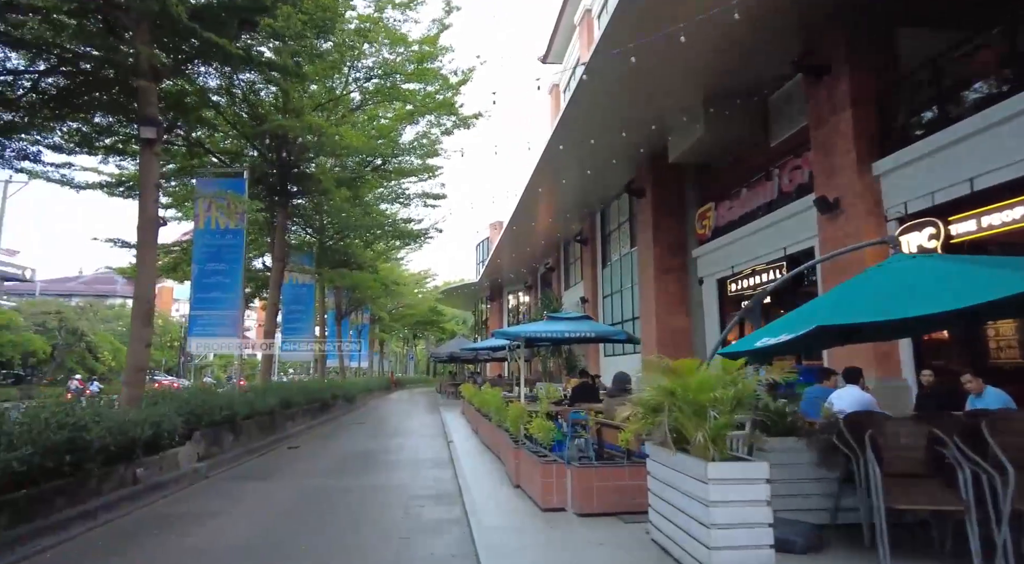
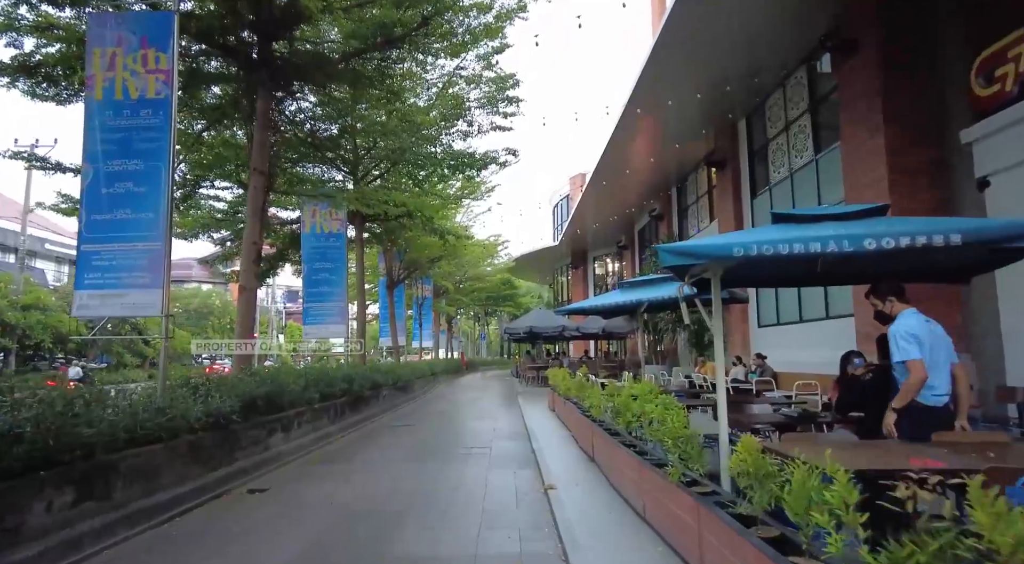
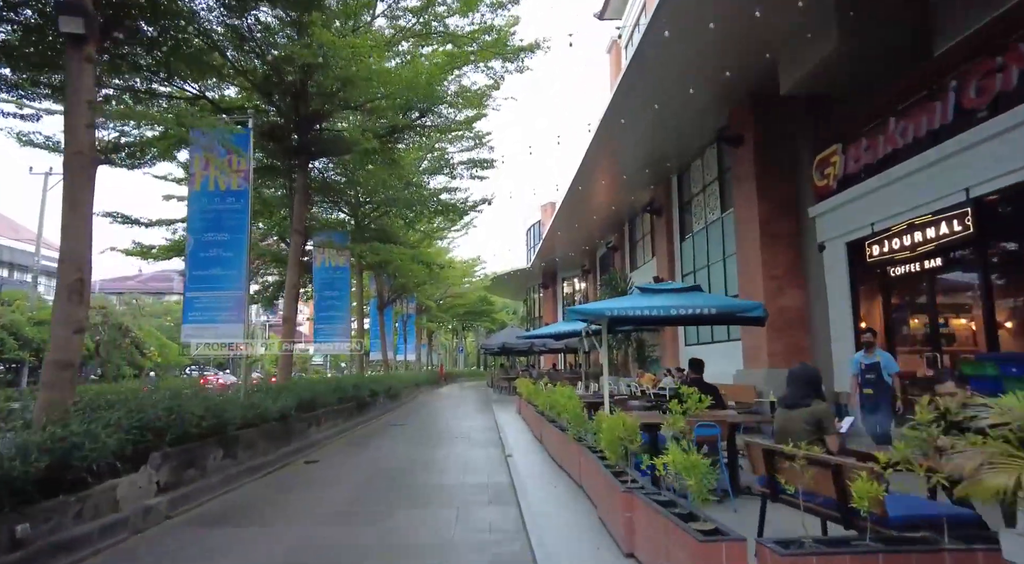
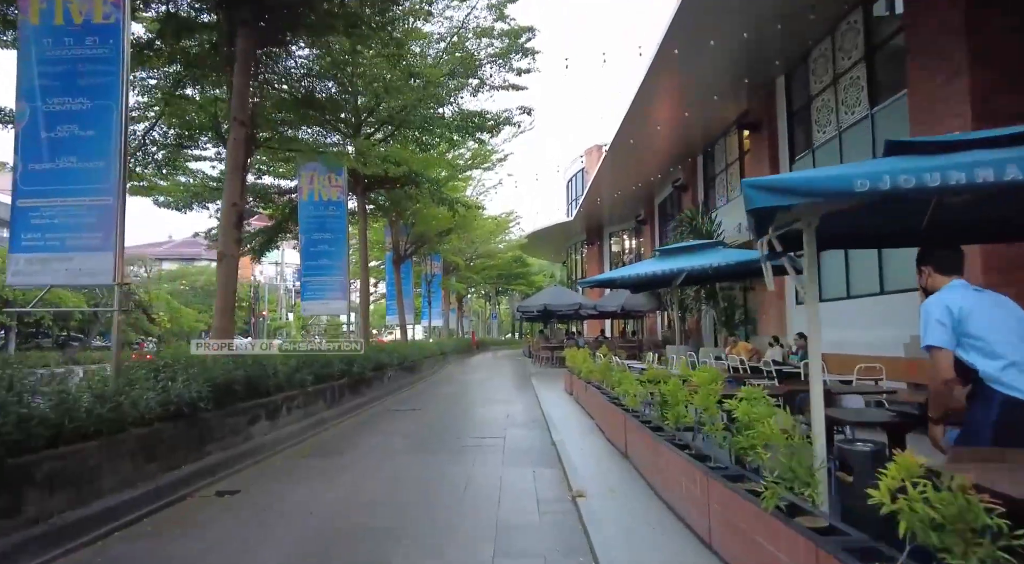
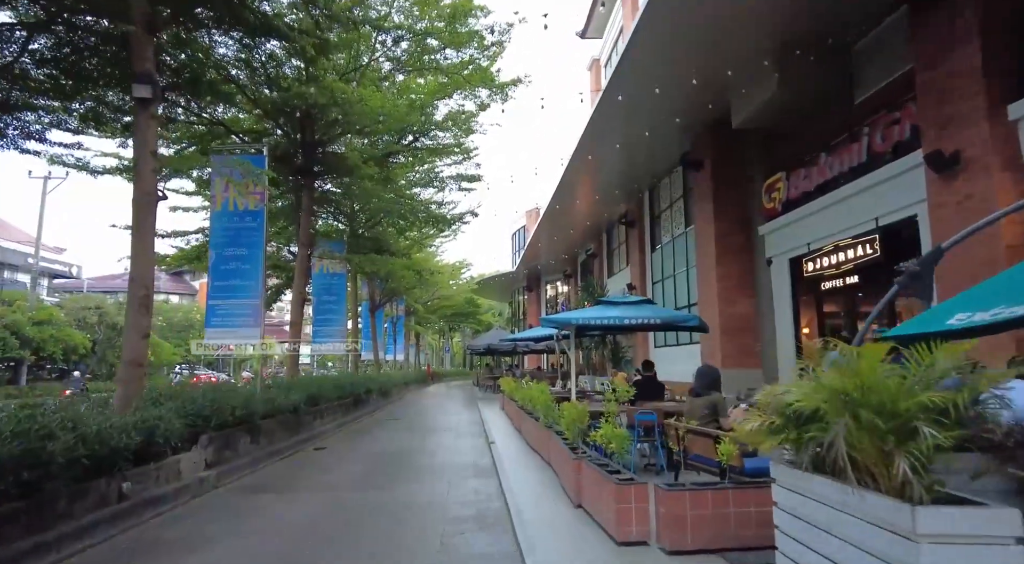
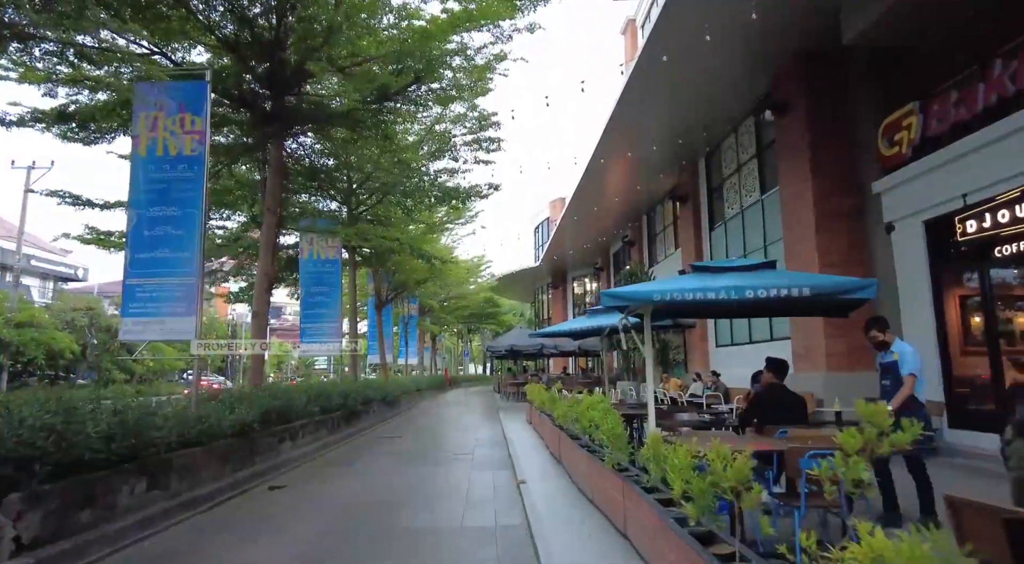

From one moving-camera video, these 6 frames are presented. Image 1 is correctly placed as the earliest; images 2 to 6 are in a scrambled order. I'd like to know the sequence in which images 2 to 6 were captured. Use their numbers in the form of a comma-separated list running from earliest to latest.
5, 3, 6, 2, 4
